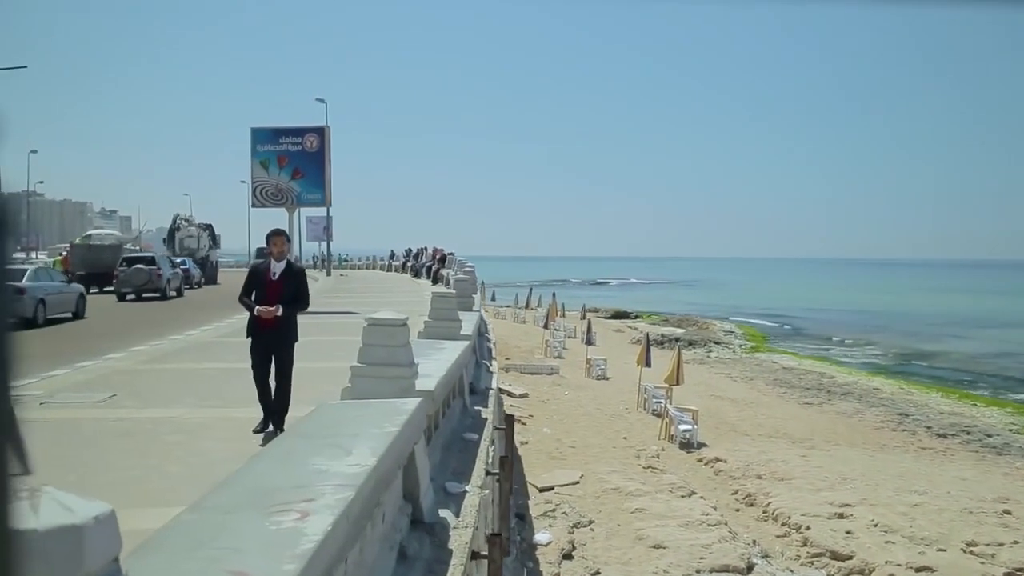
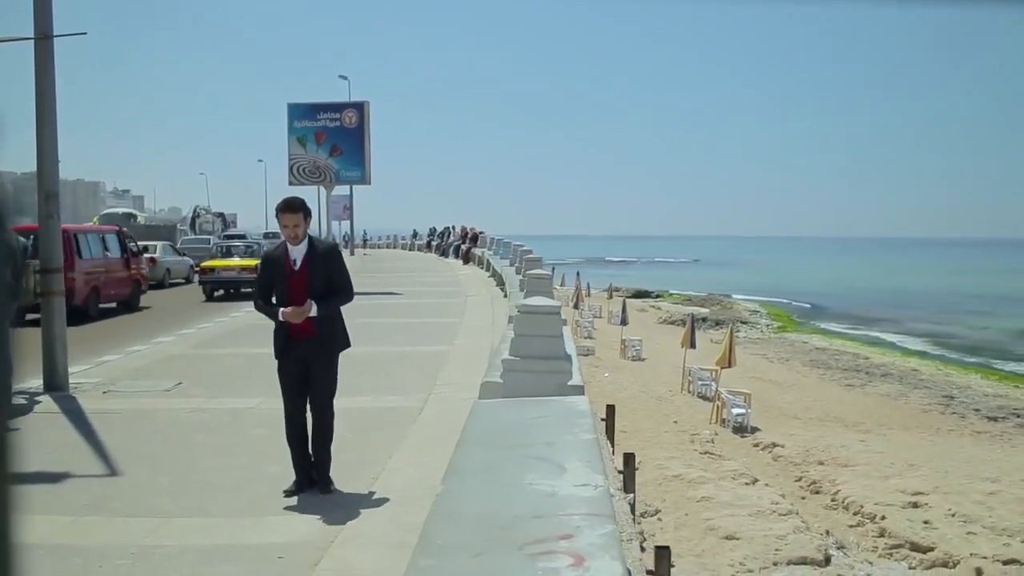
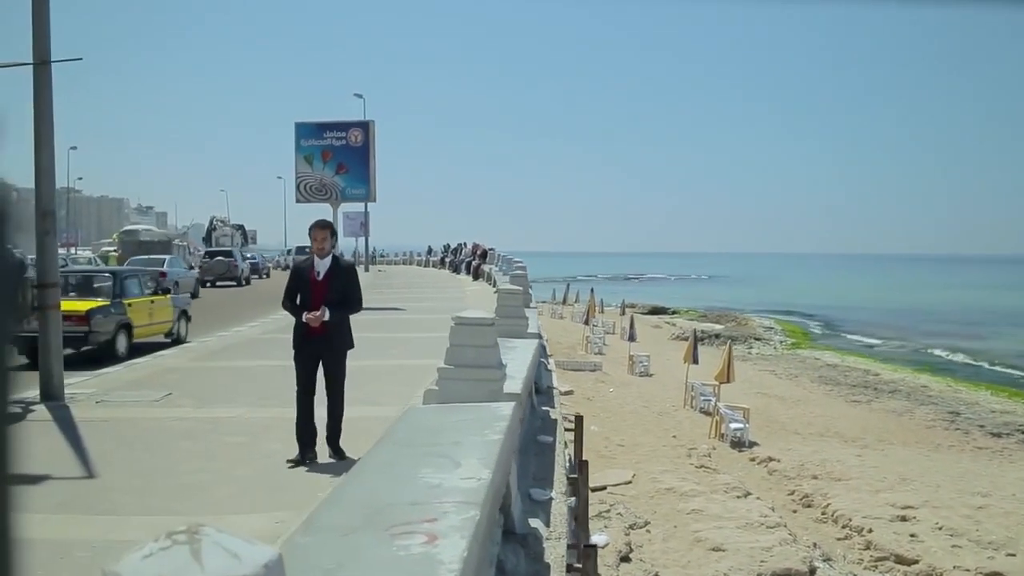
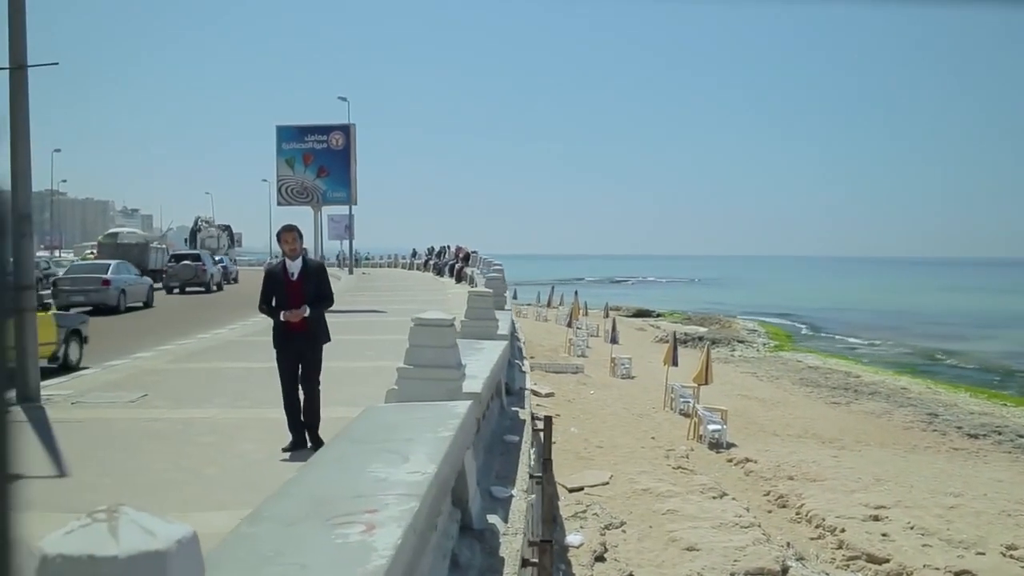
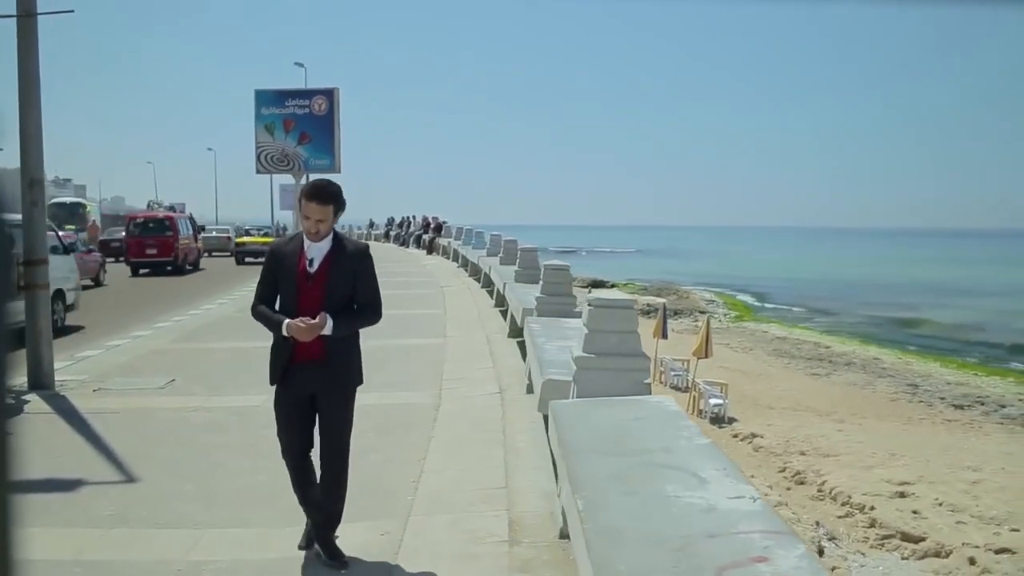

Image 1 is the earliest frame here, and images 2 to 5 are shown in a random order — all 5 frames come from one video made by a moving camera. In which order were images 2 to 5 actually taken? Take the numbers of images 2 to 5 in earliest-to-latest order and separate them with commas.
4, 3, 2, 5
